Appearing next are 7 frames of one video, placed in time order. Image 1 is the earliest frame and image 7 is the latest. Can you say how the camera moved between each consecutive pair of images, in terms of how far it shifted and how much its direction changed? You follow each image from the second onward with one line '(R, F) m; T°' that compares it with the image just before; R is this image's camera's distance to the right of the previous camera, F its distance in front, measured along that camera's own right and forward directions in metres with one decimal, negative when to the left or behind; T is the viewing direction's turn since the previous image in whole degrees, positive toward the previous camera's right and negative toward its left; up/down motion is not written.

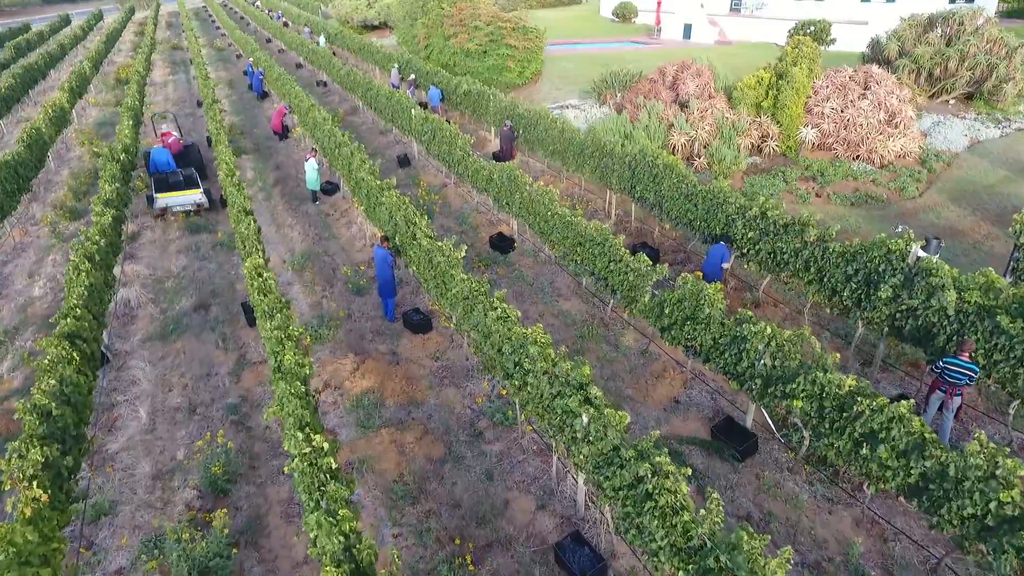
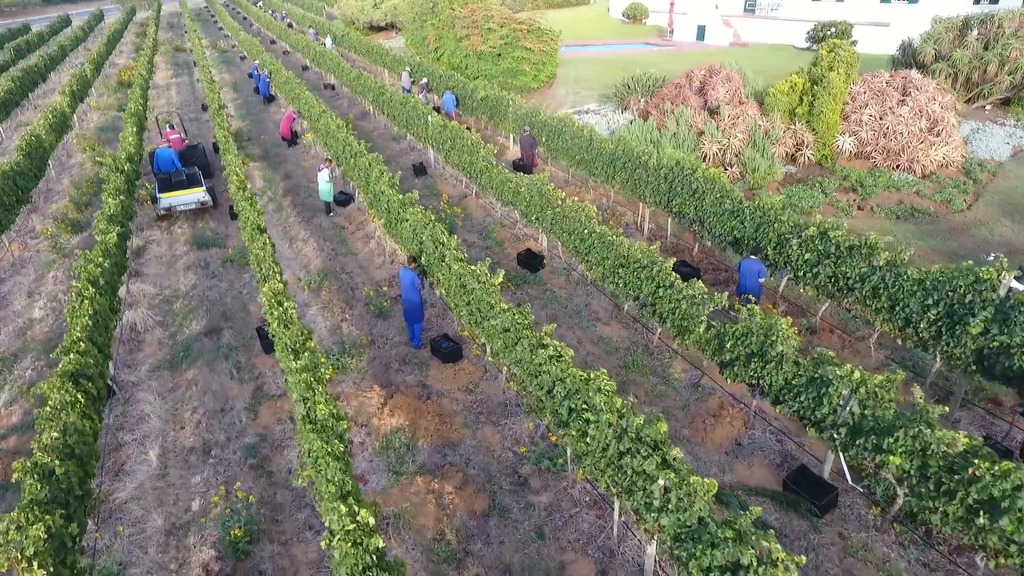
(-0.7, +0.8) m; 0°
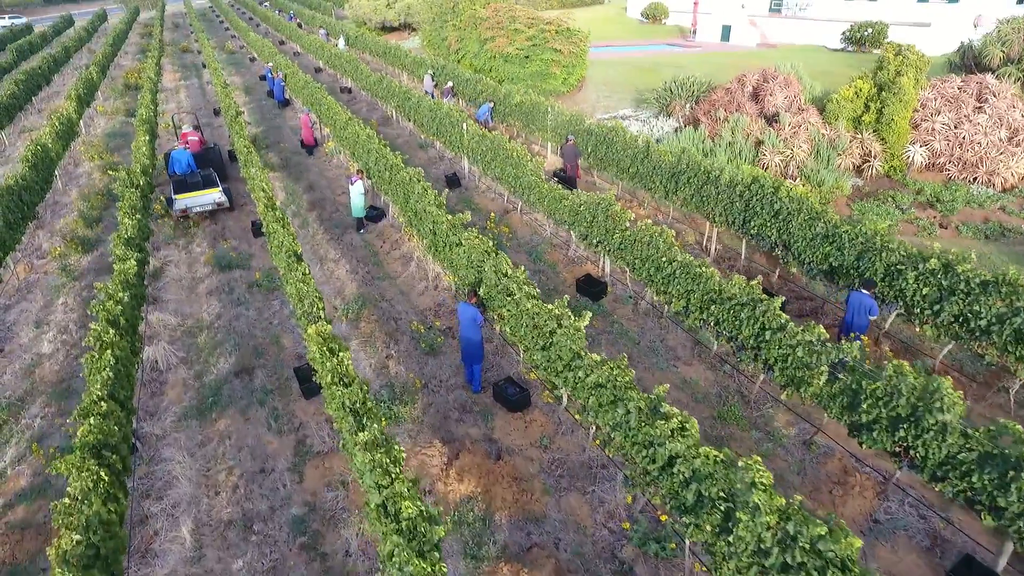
(-1.2, +1.2) m; 0°
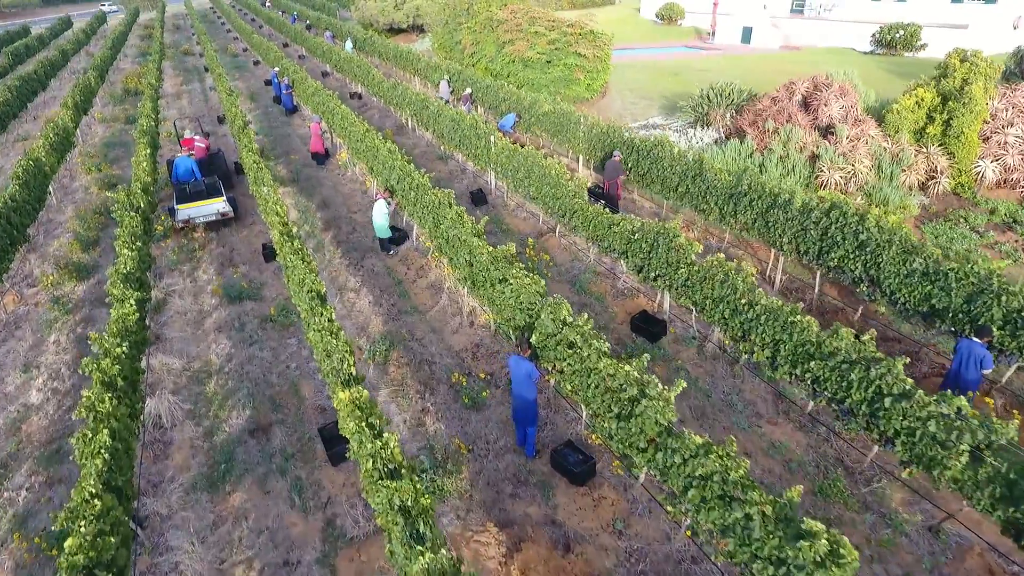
(-0.8, +1.3) m; 0°
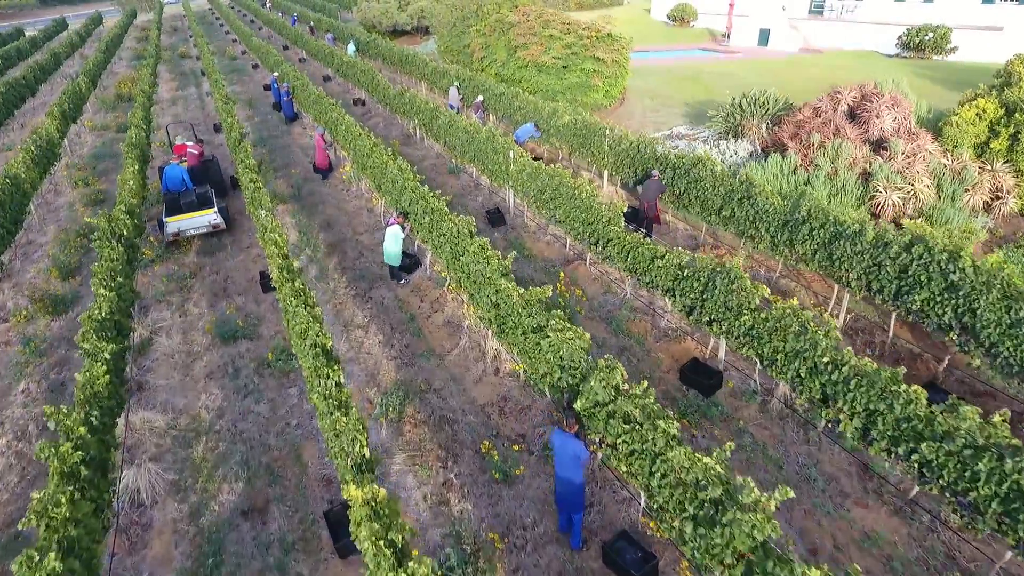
(-0.5, +1.3) m; 0°
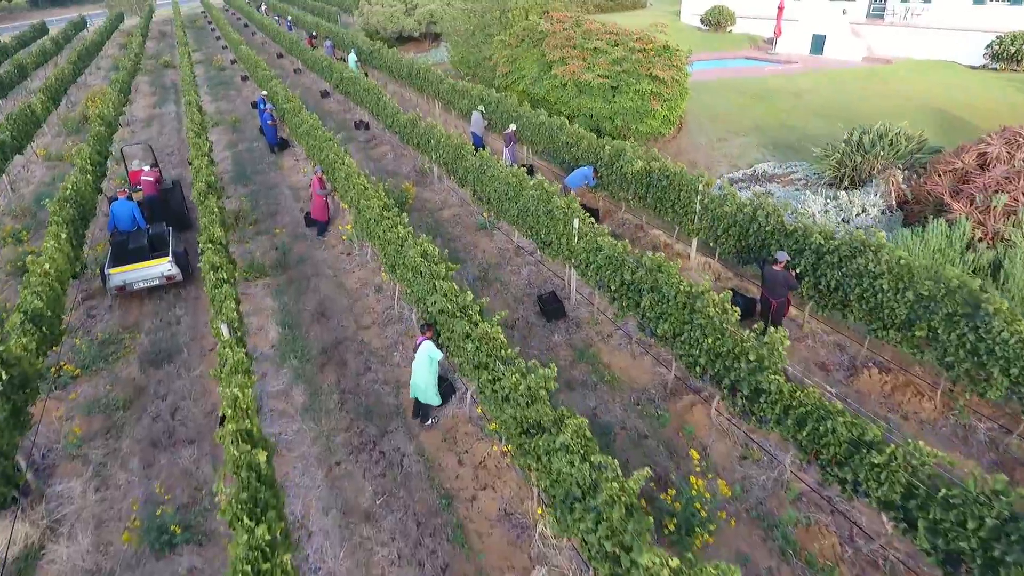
(-1.1, +4.0) m; 0°
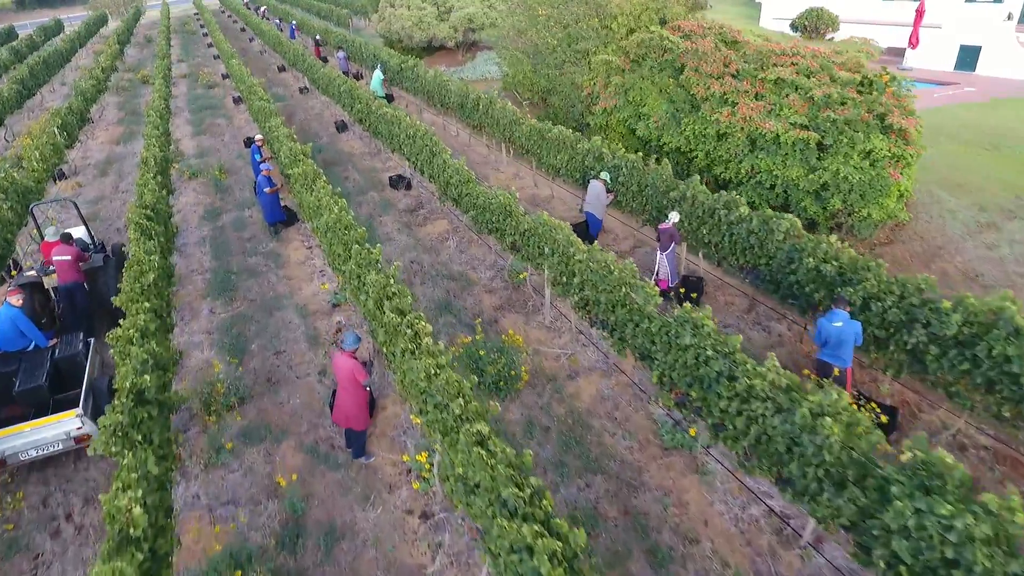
(-2.8, +6.8) m; 0°
